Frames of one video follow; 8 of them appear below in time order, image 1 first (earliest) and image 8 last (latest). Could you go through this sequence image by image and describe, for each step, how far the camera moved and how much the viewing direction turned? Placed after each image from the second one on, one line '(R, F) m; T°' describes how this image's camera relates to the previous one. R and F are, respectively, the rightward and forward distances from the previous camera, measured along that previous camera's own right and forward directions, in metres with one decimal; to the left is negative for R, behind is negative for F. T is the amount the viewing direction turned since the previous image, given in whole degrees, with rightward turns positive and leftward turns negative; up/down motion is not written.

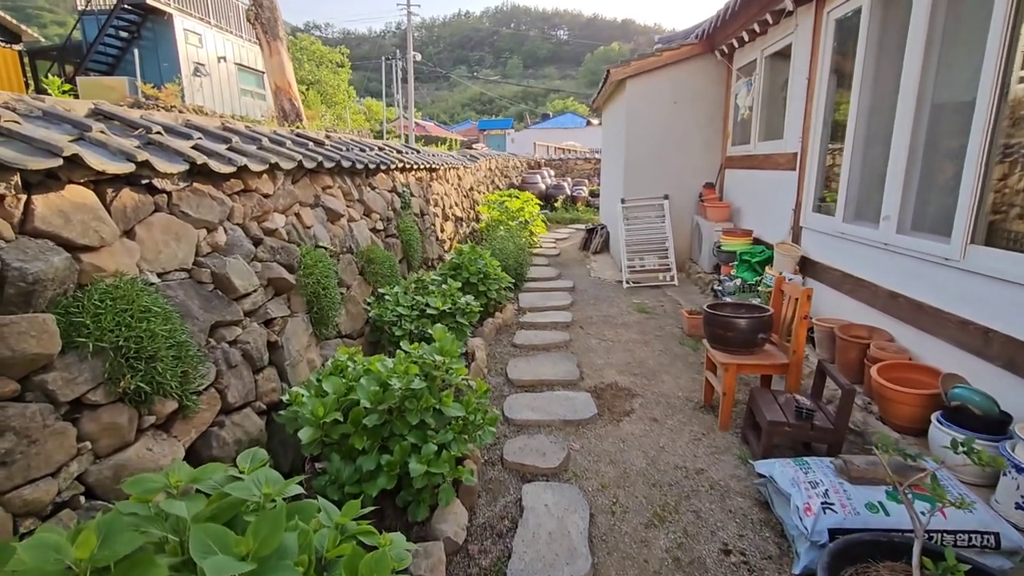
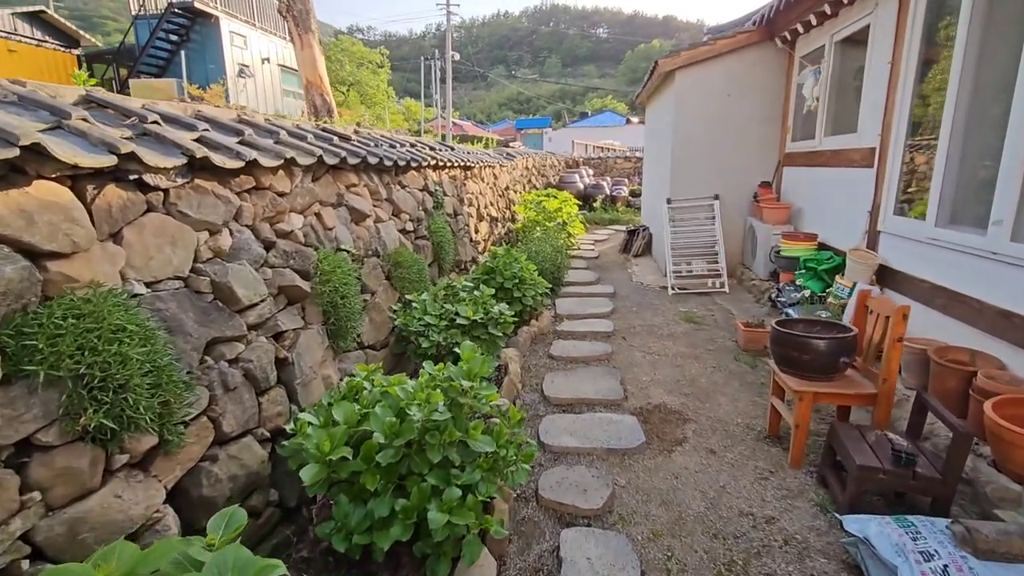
(0.0, +0.3) m; -4°
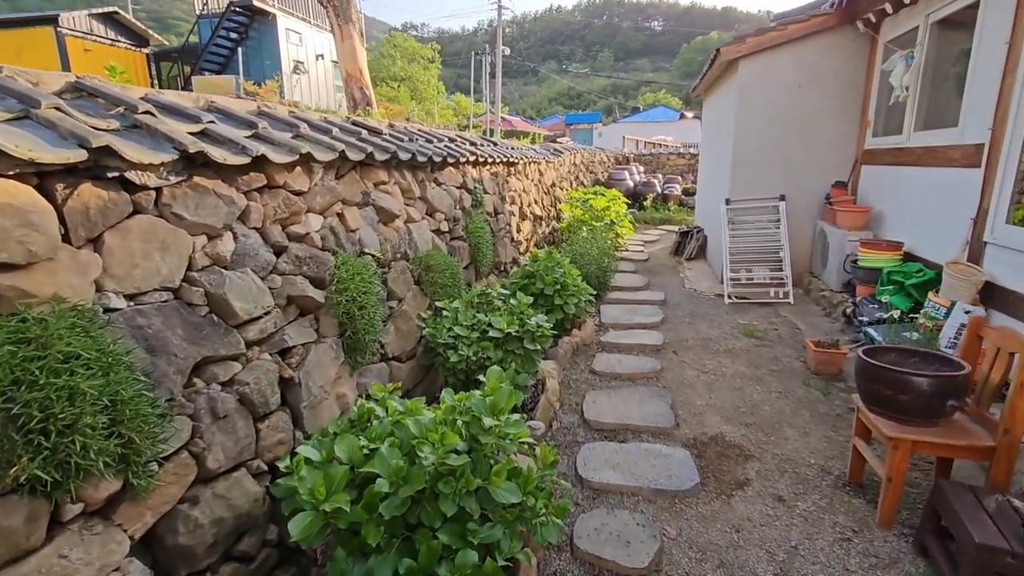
(0.0, +0.3) m; -5°
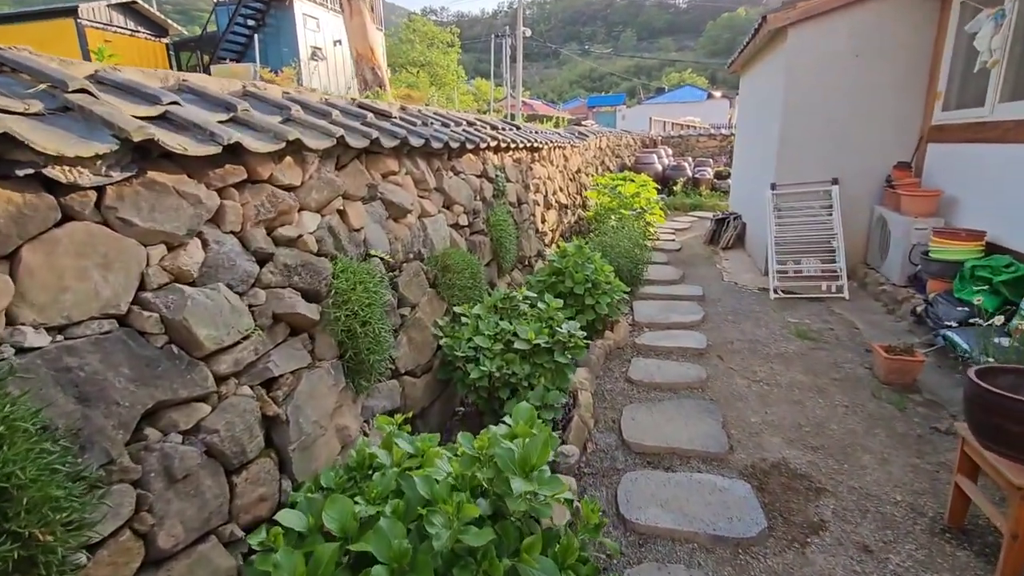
(0.0, +0.3) m; -2°
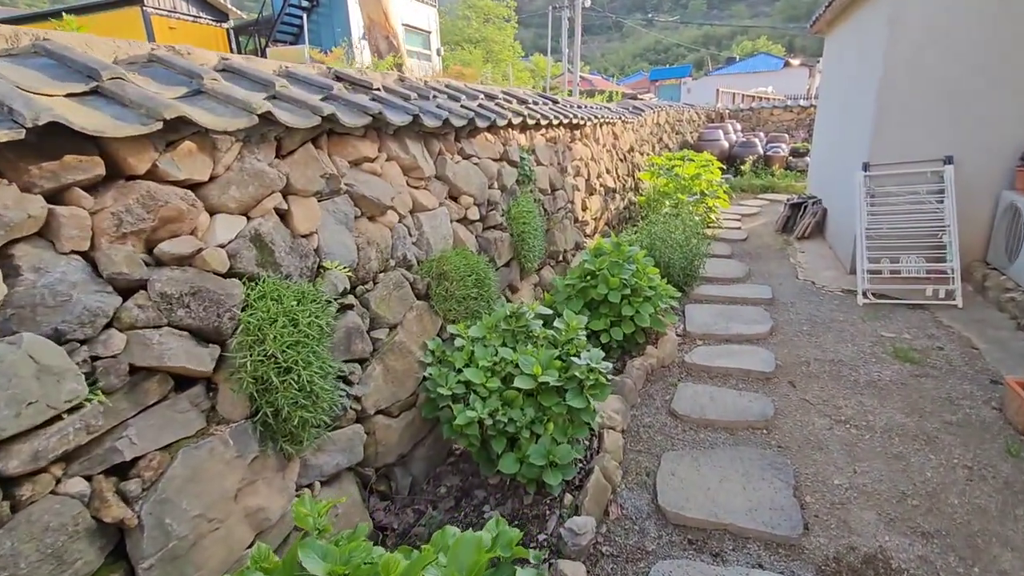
(+0.2, +0.5) m; -6°
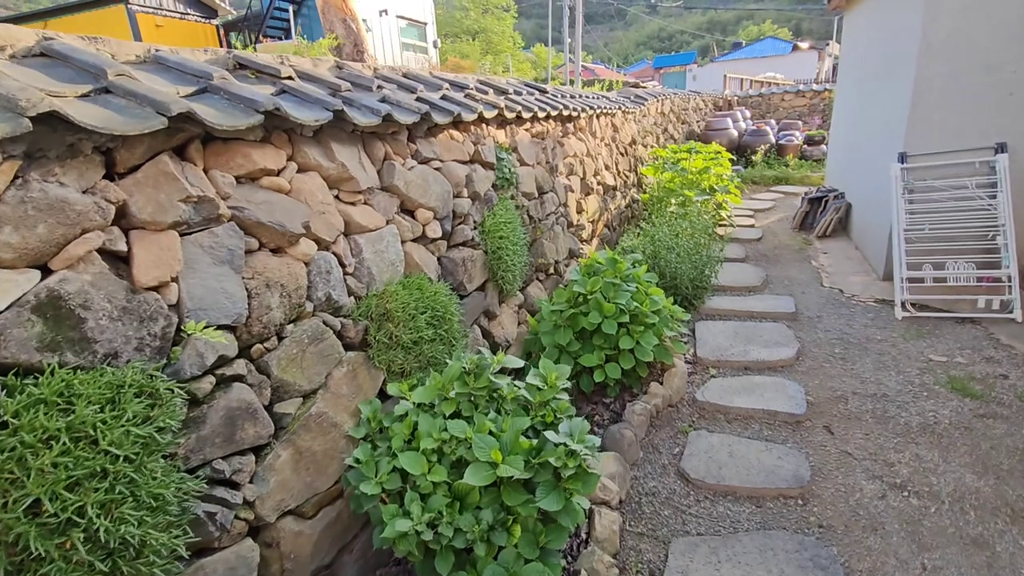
(+0.2, +0.5) m; -1°
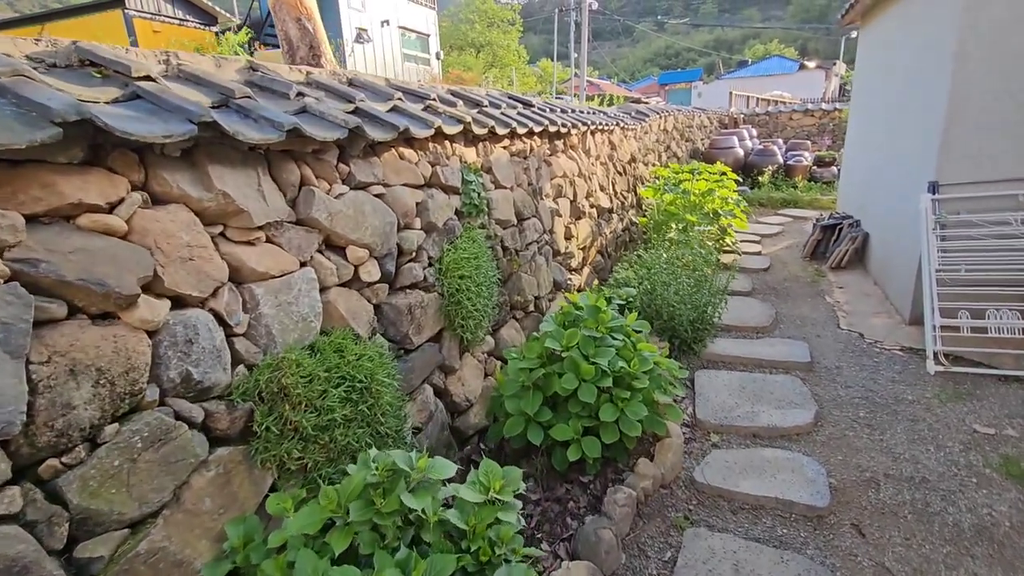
(+0.2, +0.4) m; 0°
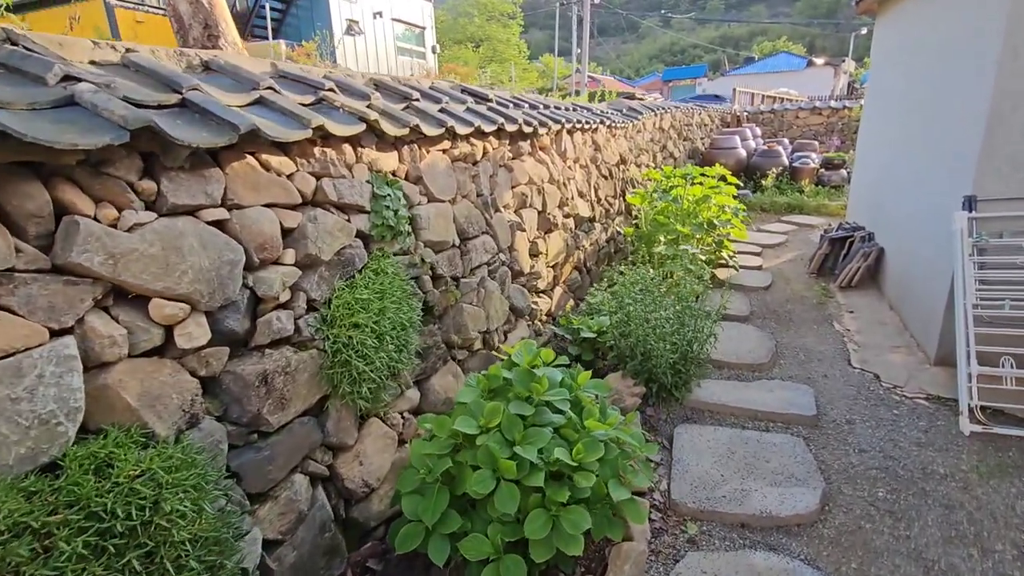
(+0.3, +0.5) m; 0°
